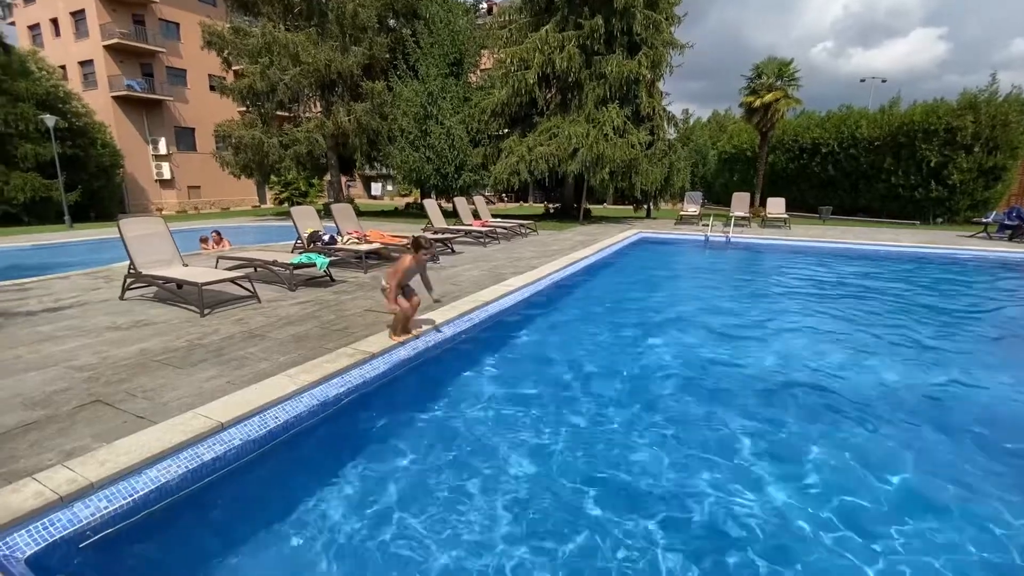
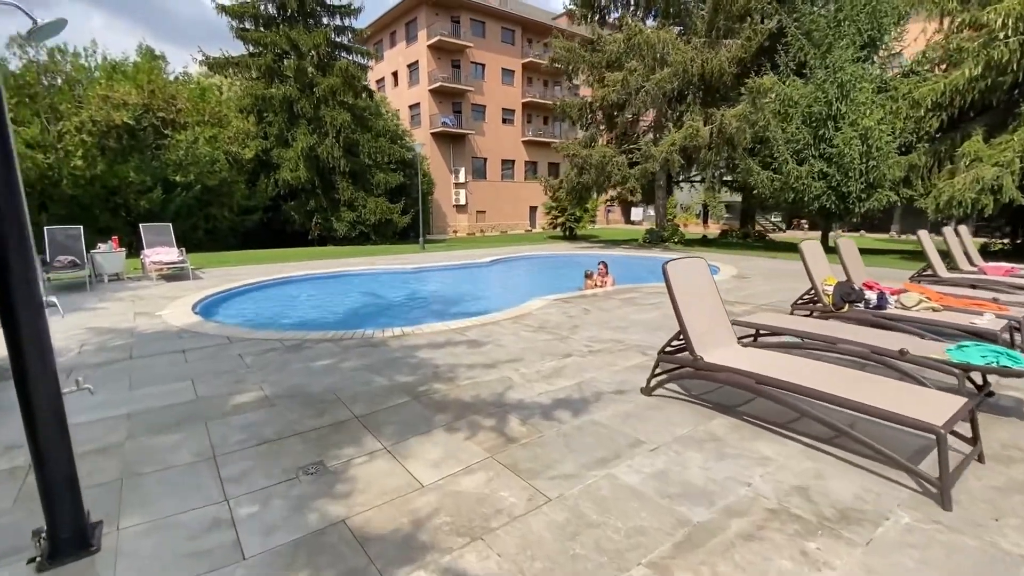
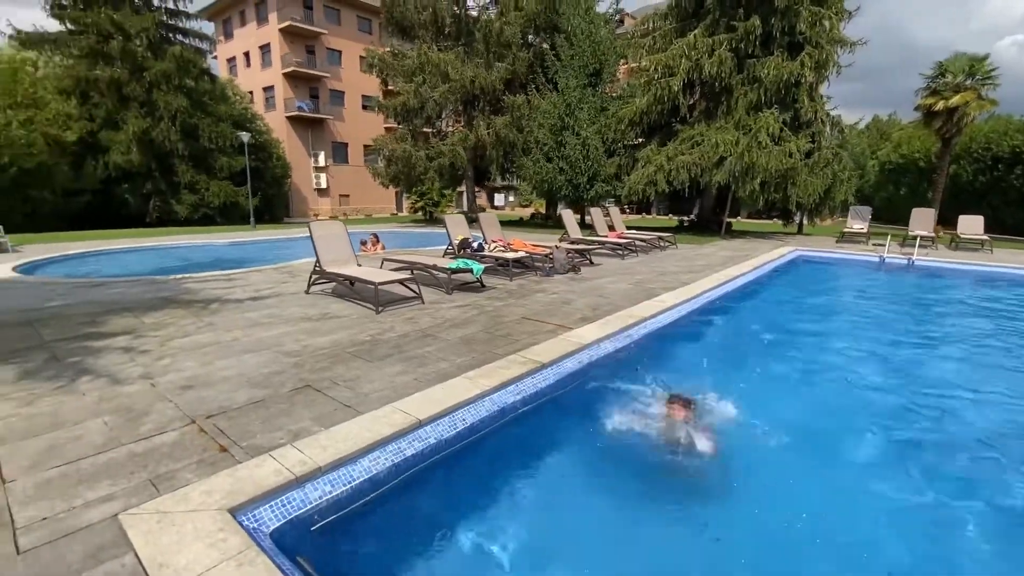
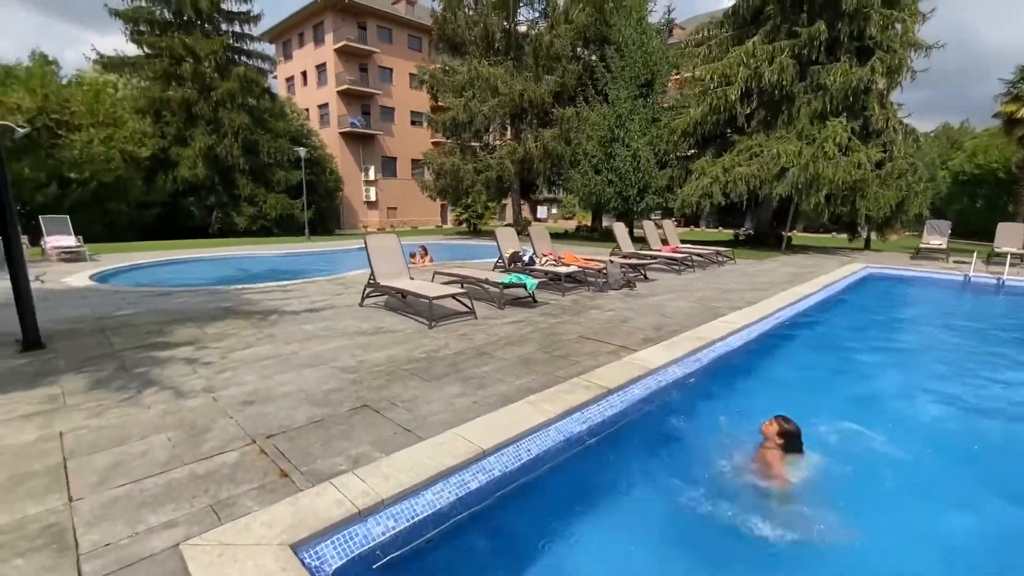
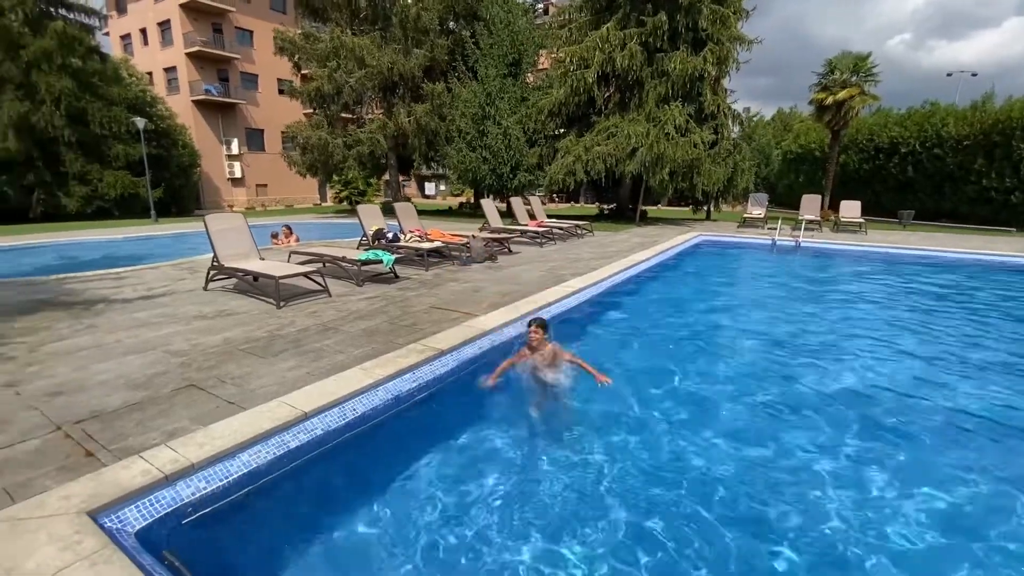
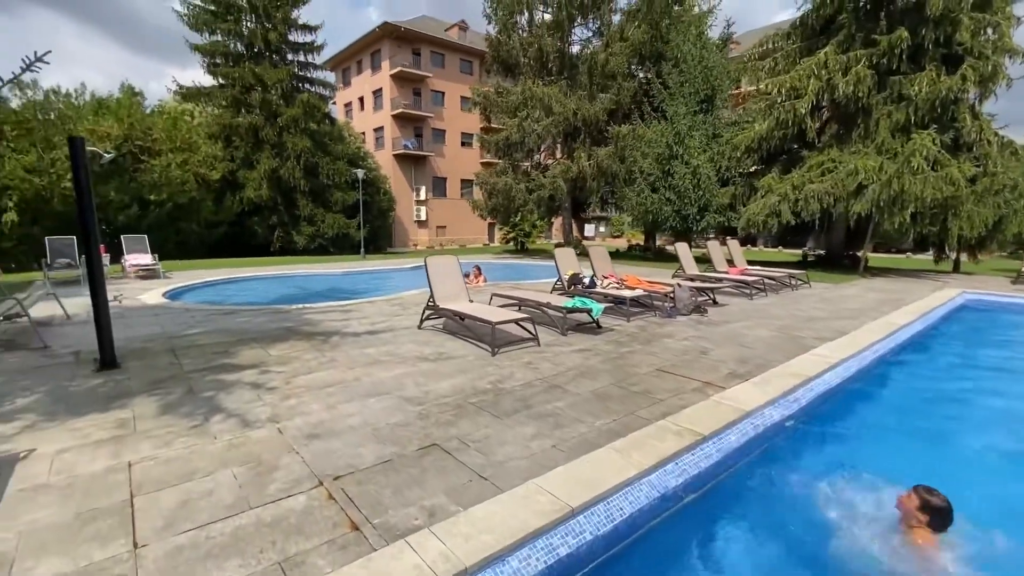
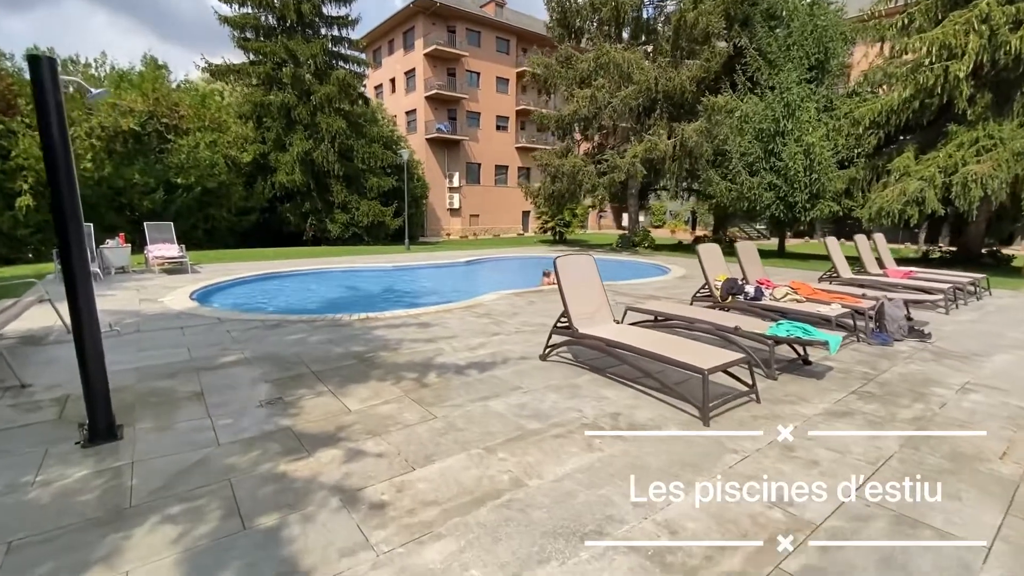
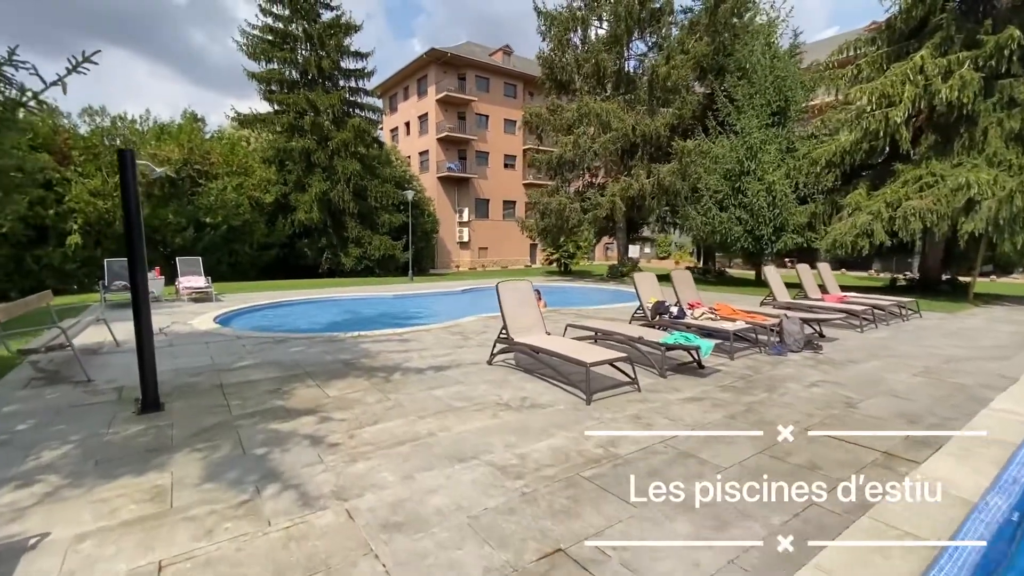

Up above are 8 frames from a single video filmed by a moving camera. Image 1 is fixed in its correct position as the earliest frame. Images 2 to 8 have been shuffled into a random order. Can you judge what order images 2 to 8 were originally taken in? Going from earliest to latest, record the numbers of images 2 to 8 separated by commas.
5, 3, 4, 6, 8, 7, 2
